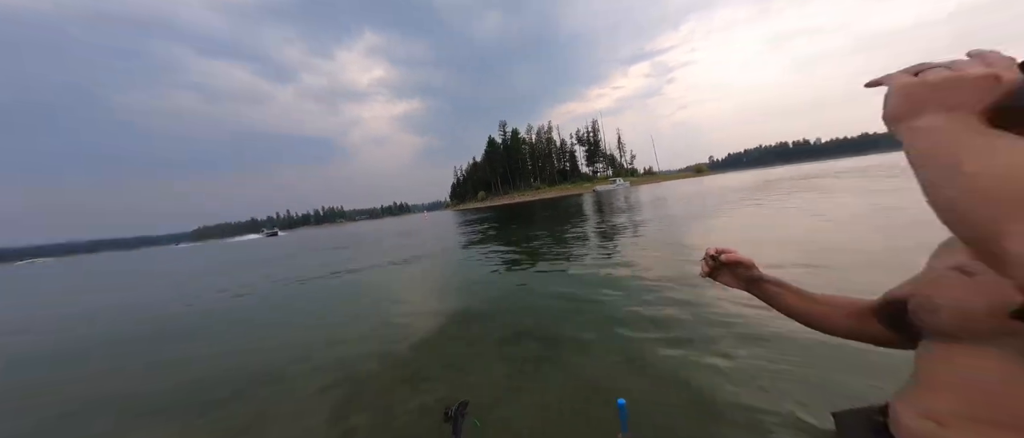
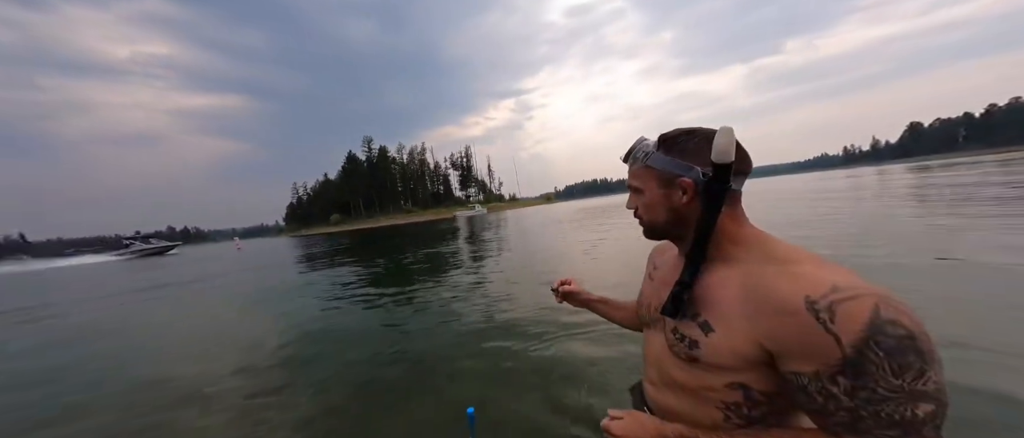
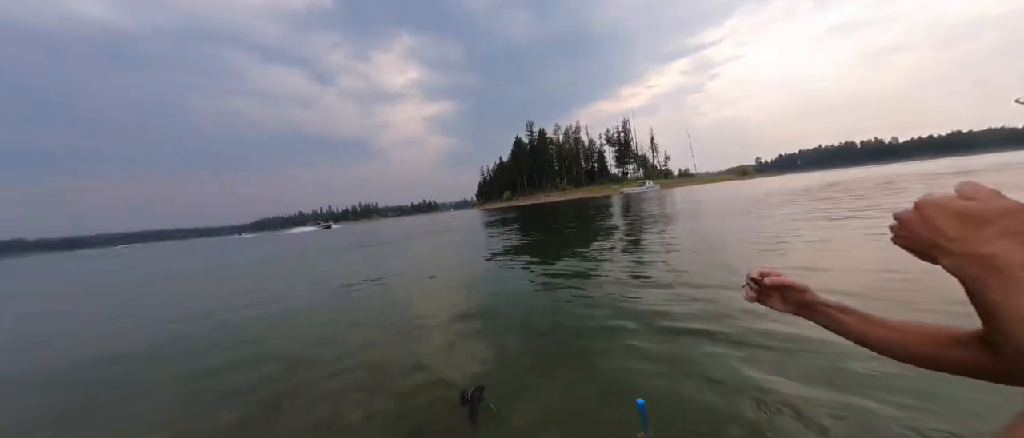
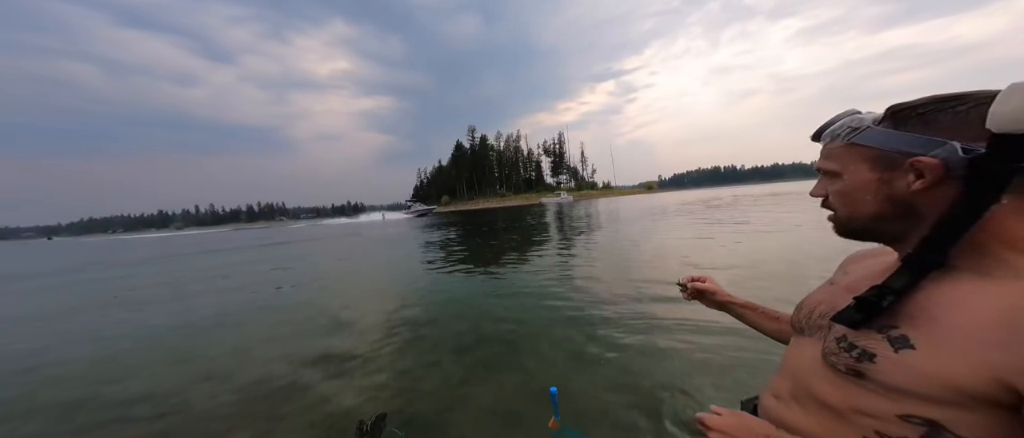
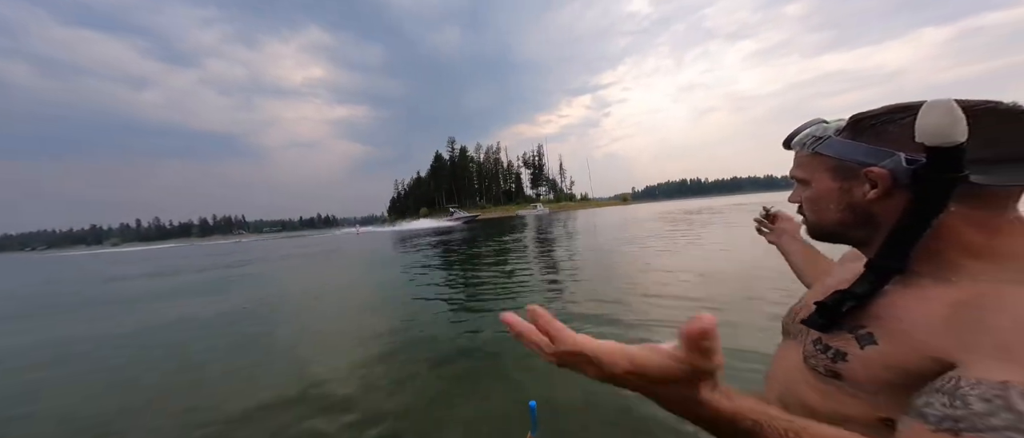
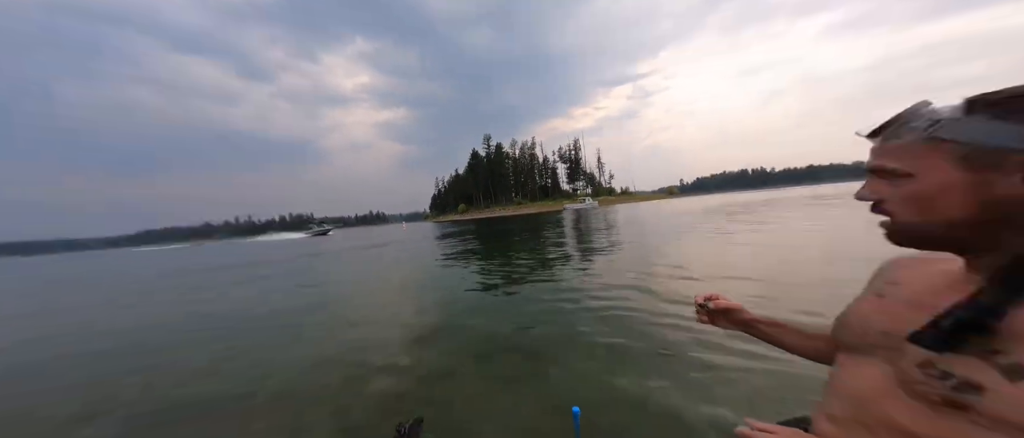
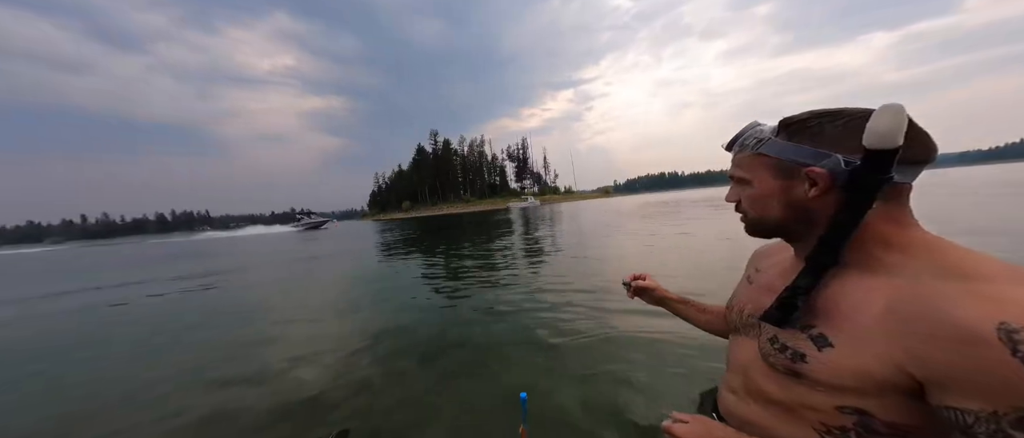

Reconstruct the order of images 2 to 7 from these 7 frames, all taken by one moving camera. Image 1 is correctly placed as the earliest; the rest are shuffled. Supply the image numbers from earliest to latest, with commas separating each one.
3, 6, 2, 7, 4, 5
